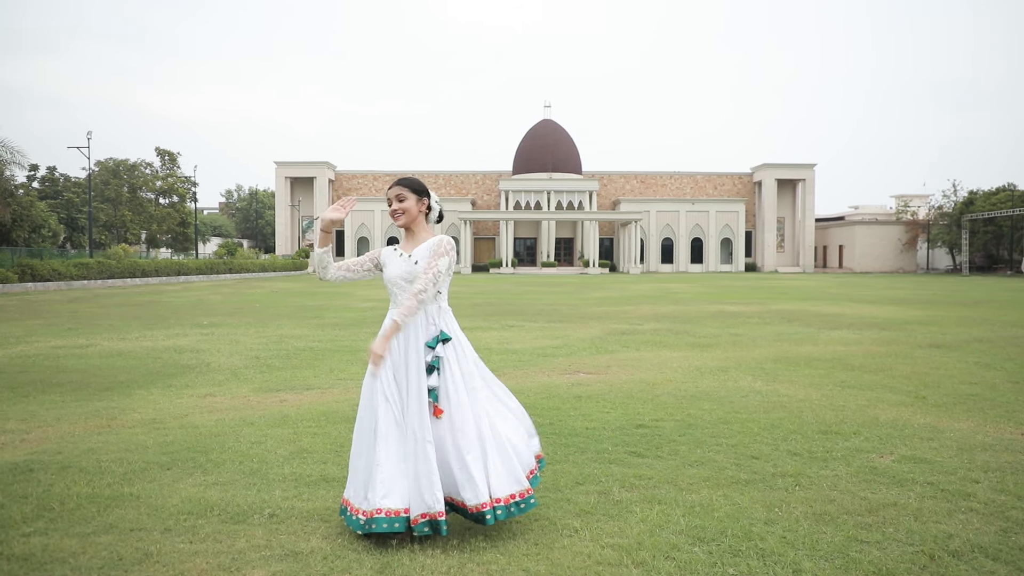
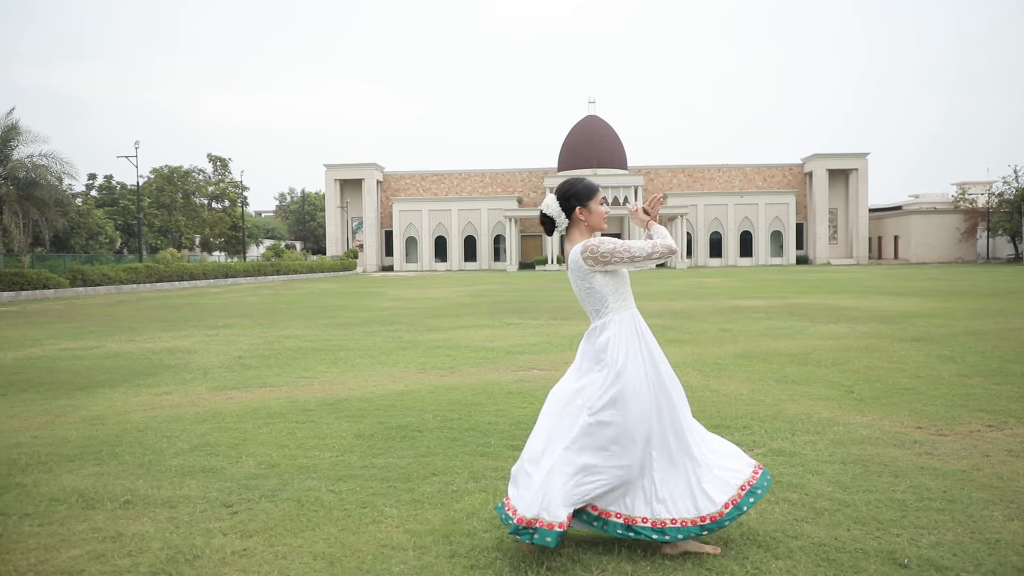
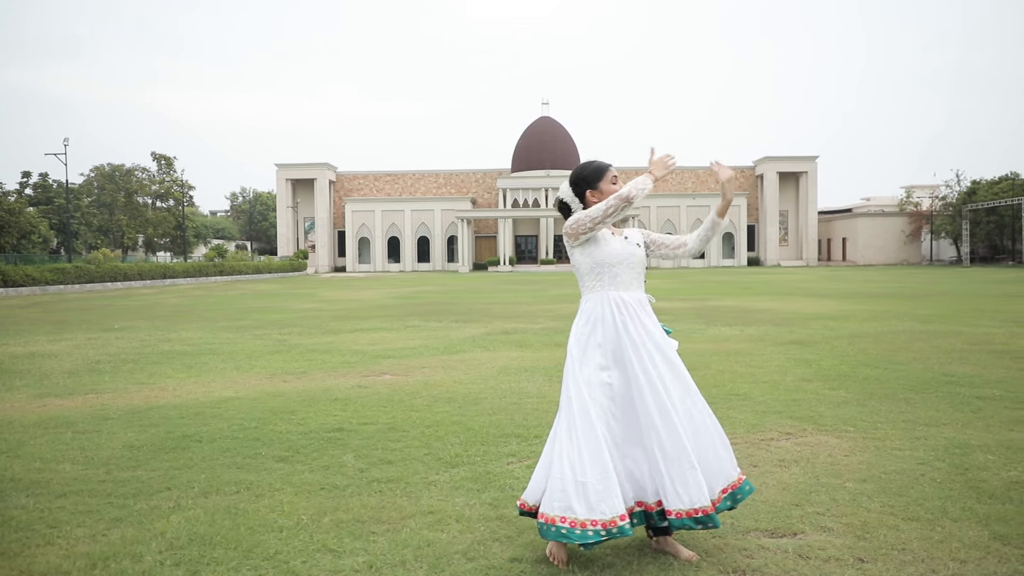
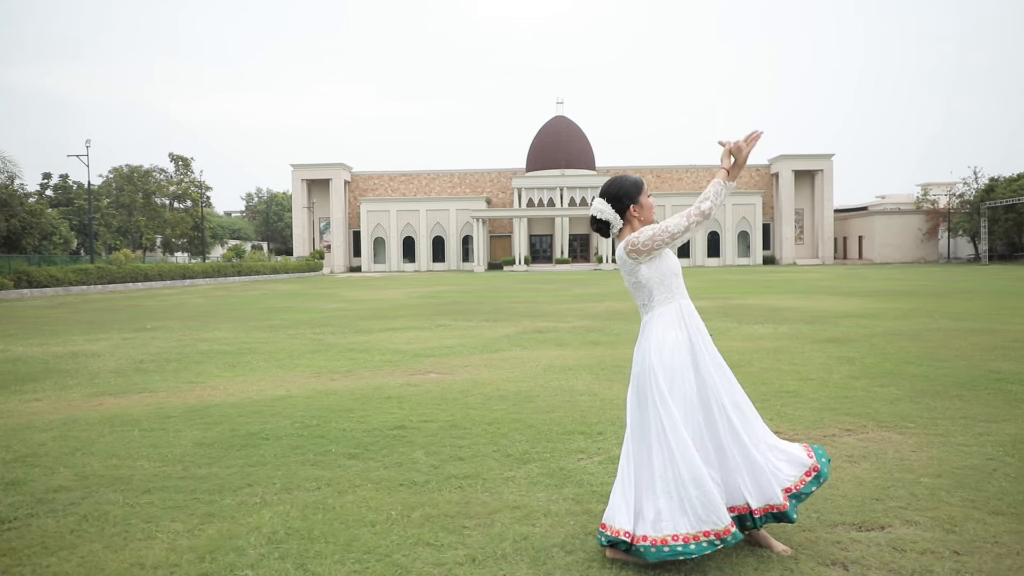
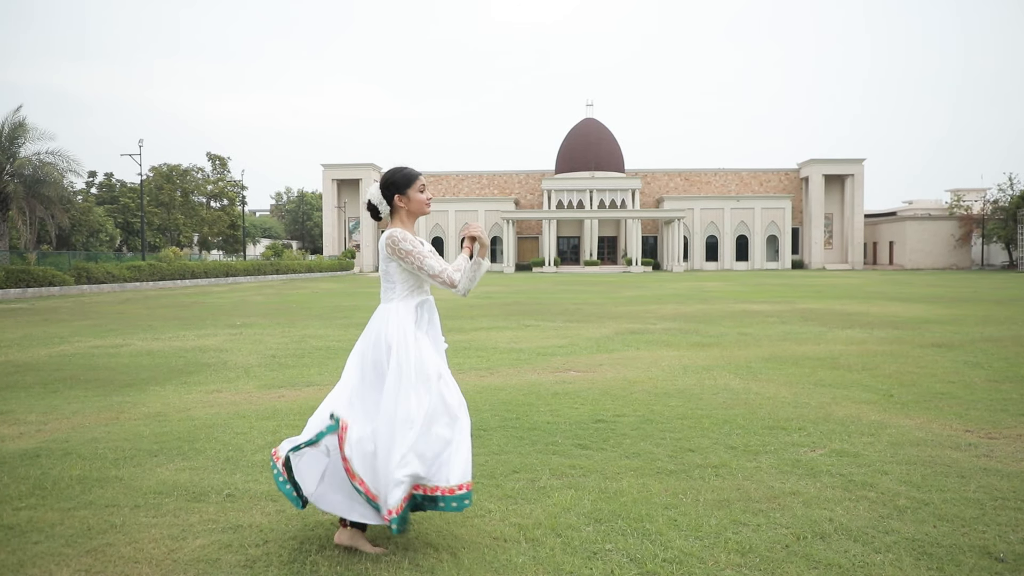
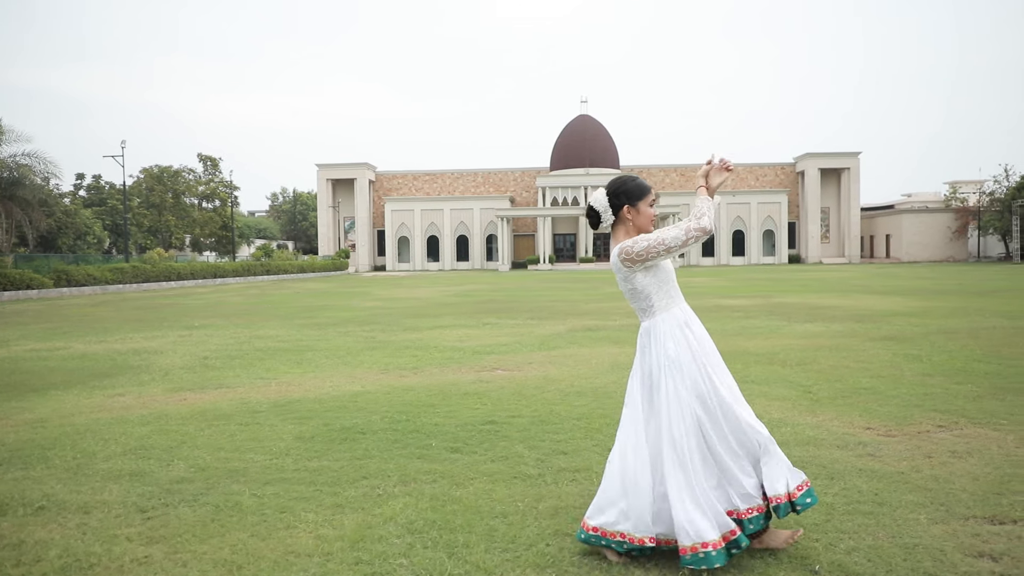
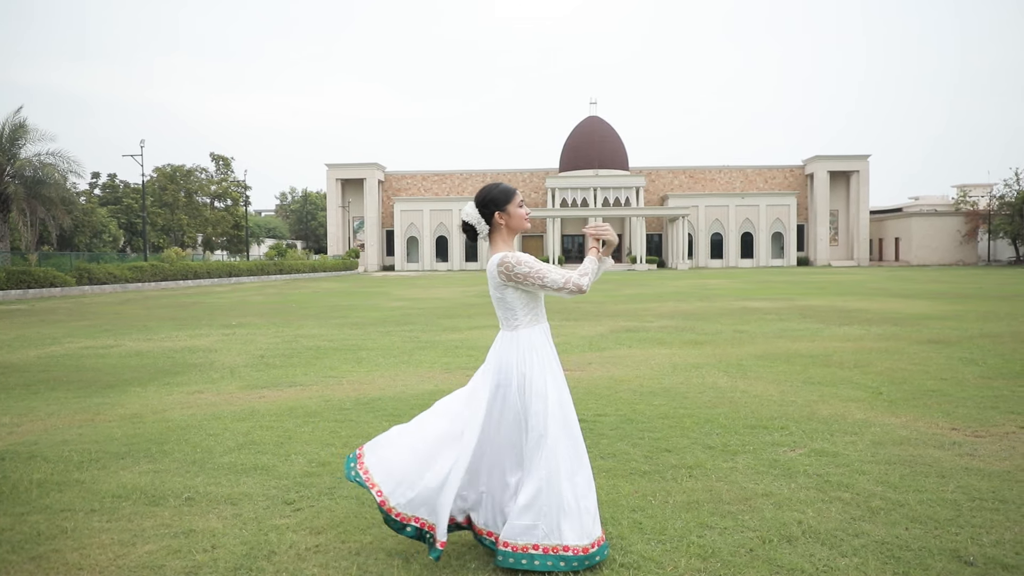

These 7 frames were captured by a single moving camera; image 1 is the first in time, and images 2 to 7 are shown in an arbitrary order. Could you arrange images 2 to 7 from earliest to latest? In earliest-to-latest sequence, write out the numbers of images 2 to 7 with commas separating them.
5, 7, 2, 6, 4, 3
